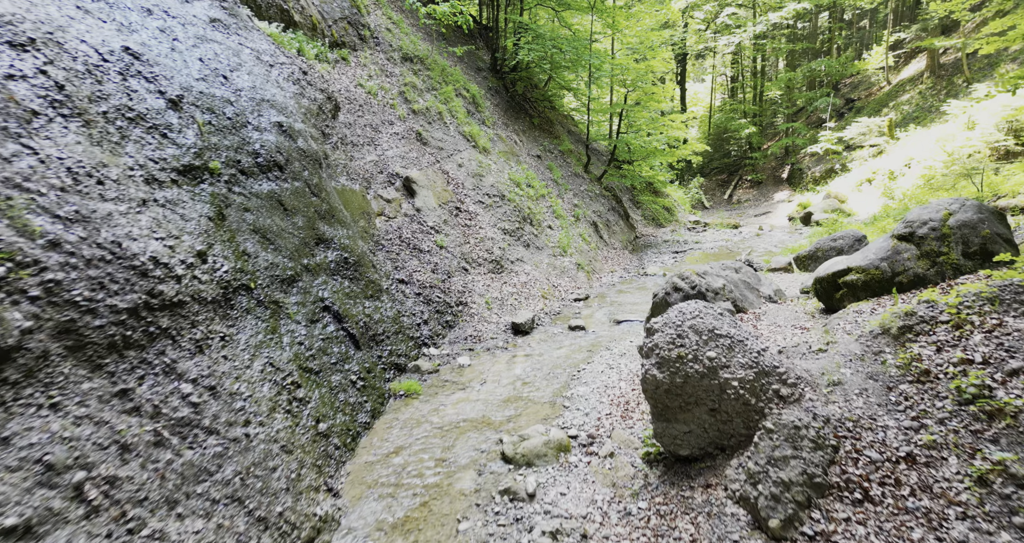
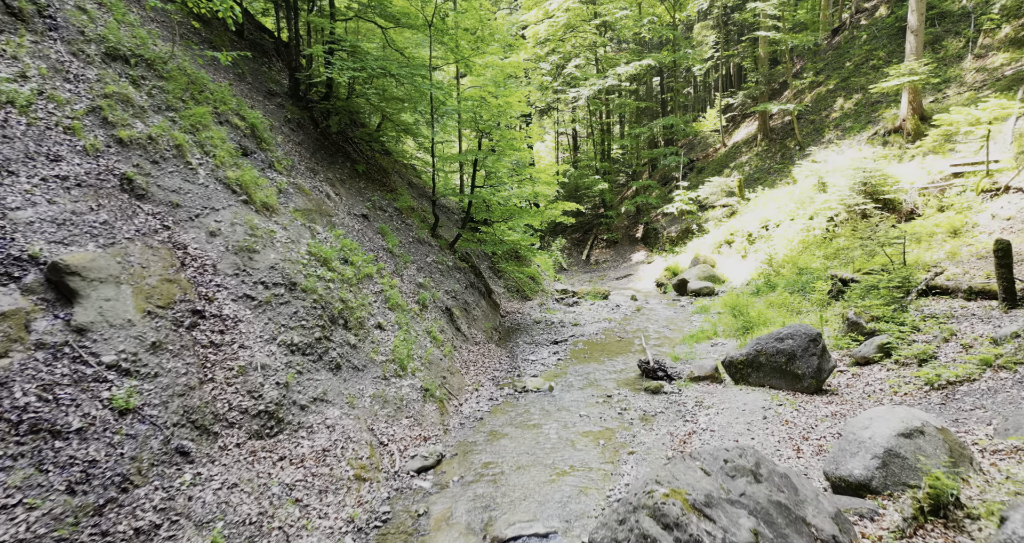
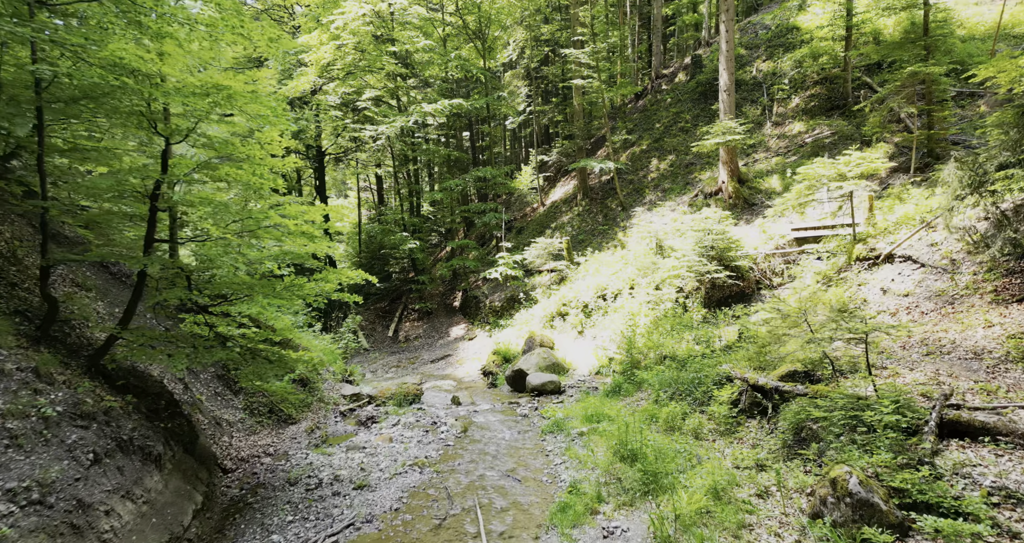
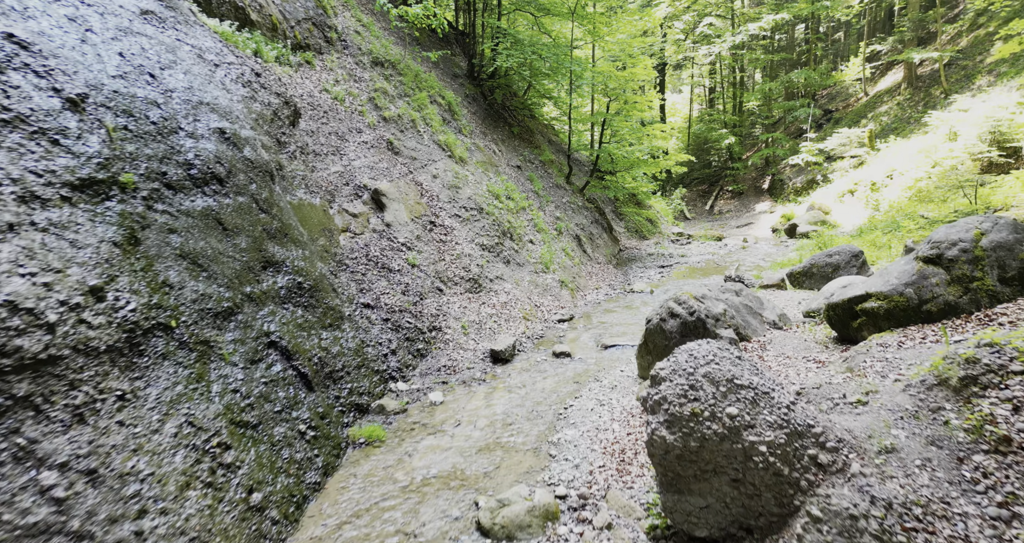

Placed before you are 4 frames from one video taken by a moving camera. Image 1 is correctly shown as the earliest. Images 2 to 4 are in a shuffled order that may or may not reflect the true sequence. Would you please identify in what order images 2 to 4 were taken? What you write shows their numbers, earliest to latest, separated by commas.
4, 2, 3
